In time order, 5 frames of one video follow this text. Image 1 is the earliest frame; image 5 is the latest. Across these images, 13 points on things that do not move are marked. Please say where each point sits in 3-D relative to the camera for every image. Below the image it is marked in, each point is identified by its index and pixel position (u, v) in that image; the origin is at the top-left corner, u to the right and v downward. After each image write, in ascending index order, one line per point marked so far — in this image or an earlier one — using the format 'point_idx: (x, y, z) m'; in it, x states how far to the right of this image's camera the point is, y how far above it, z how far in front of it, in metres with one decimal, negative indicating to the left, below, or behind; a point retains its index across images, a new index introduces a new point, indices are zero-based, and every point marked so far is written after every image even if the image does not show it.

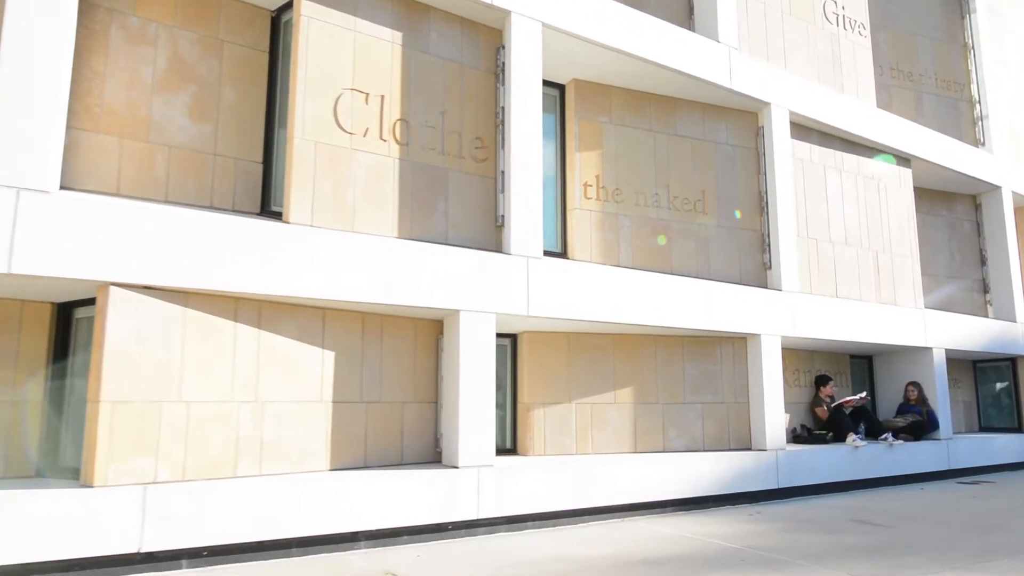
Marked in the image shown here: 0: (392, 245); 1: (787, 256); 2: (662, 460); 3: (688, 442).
0: (-1.3, +0.5, +8.4) m
1: (+4.5, +0.5, +12.3) m
2: (+2.0, -2.3, +10.2) m
3: (+2.6, -2.3, +11.1) m
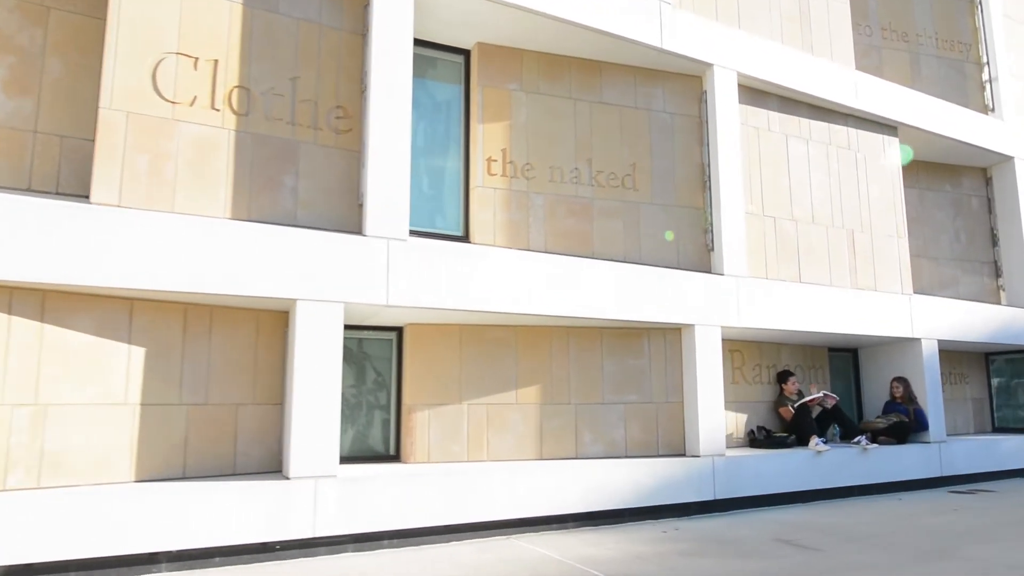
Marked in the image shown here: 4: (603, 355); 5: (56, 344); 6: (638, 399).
0: (-2.9, +0.6, +7.5) m
1: (+3.2, +0.8, +10.9) m
2: (+0.6, -2.1, +8.9) m
3: (+1.2, -2.1, +9.8) m
4: (+1.2, -0.9, +10.0) m
5: (-4.1, -0.5, +6.8) m
6: (+1.7, -1.5, +10.1) m
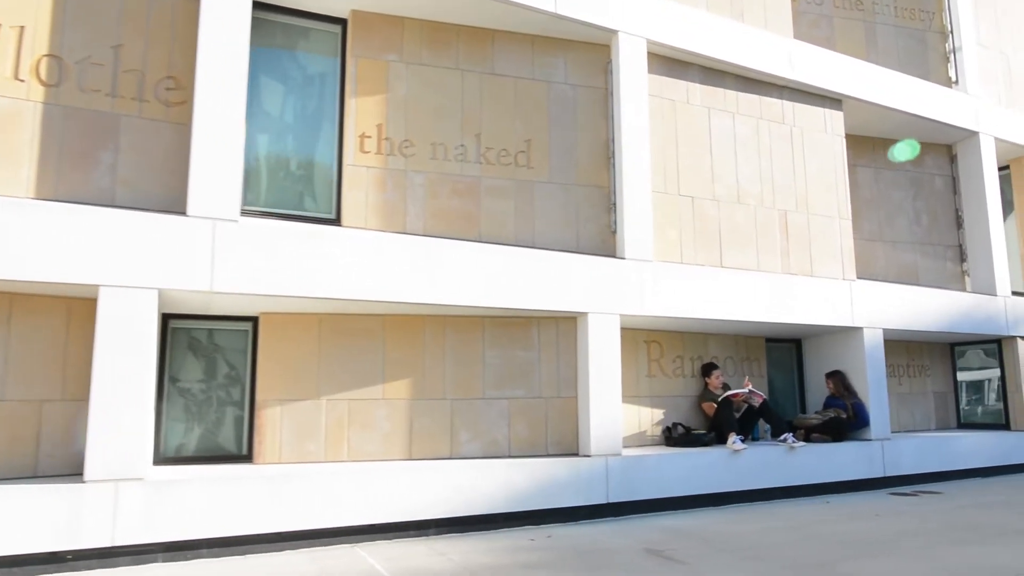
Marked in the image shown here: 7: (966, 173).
0: (-4.6, +0.8, +6.8) m
1: (+1.7, +1.0, +10.0) m
2: (-1.0, -2.0, +8.2) m
3: (-0.3, -1.9, +9.1) m
4: (-0.3, -0.7, +9.2) m
5: (-5.7, -0.4, +6.2) m
6: (+0.2, -1.3, +9.3) m
7: (+8.7, +2.2, +14.5) m
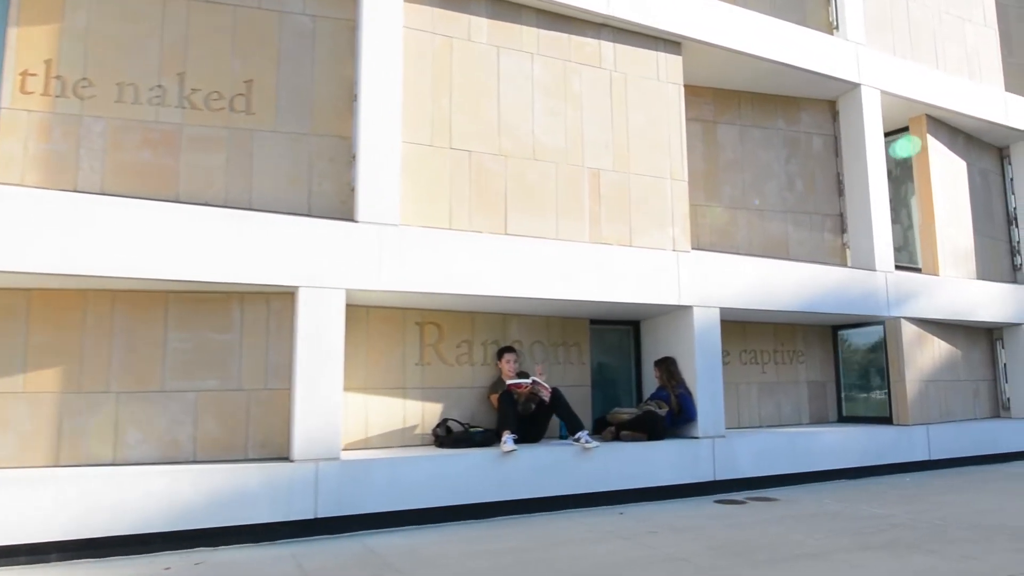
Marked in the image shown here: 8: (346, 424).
0: (-7.7, +1.0, +5.2) m
1: (-1.4, +1.3, +8.3) m
2: (-4.1, -1.7, +6.6) m
3: (-3.4, -1.6, +7.4) m
4: (-3.5, -0.4, +7.6) m
5: (-8.9, -0.1, +4.6) m
6: (-3.0, -1.0, +7.7) m
7: (+5.6, +2.6, +12.7) m
8: (-1.9, -1.6, +8.6) m
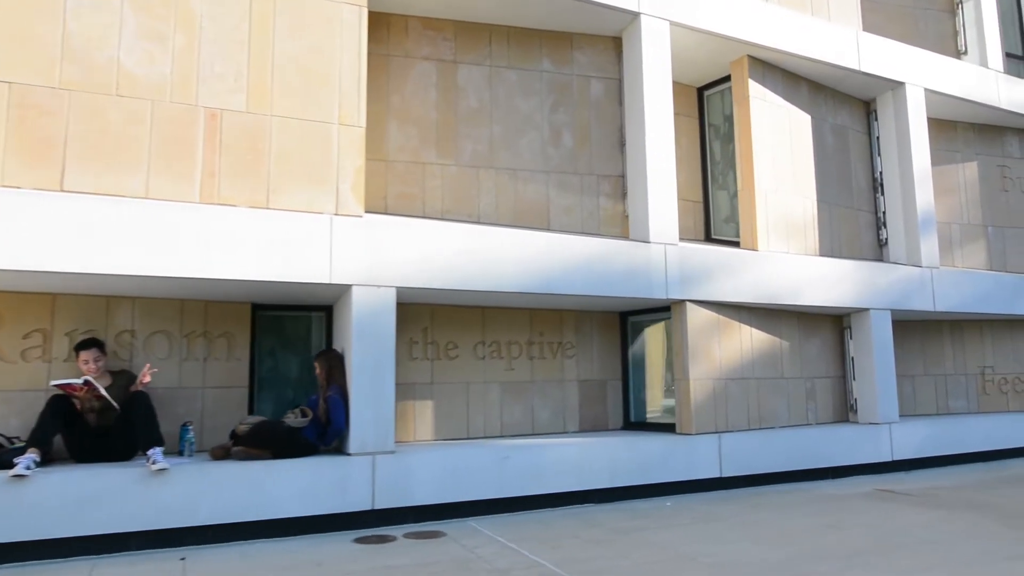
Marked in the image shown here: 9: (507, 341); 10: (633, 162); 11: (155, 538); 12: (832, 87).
0: (-12.0, +1.2, +3.3) m
1: (-5.6, +1.5, +6.2) m
2: (-8.3, -1.5, +4.6) m
3: (-7.6, -1.4, +5.4) m
4: (-7.6, -0.2, +5.6) m
5: (-13.2, 0.0, +2.8) m
6: (-7.1, -0.8, +5.6) m
7: (+1.6, +2.9, +10.3) m
8: (-6.0, -1.3, +6.6) m
9: (-0.1, -0.7, +9.8) m
10: (+1.6, +1.7, +10.1) m
11: (-3.2, -2.3, +6.9) m
12: (+5.3, +3.3, +12.5) m
